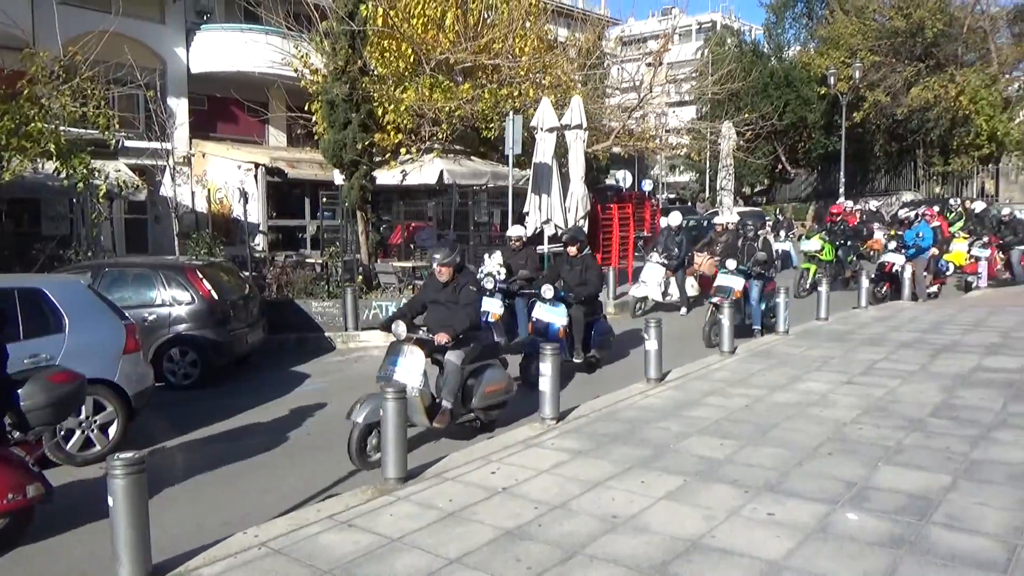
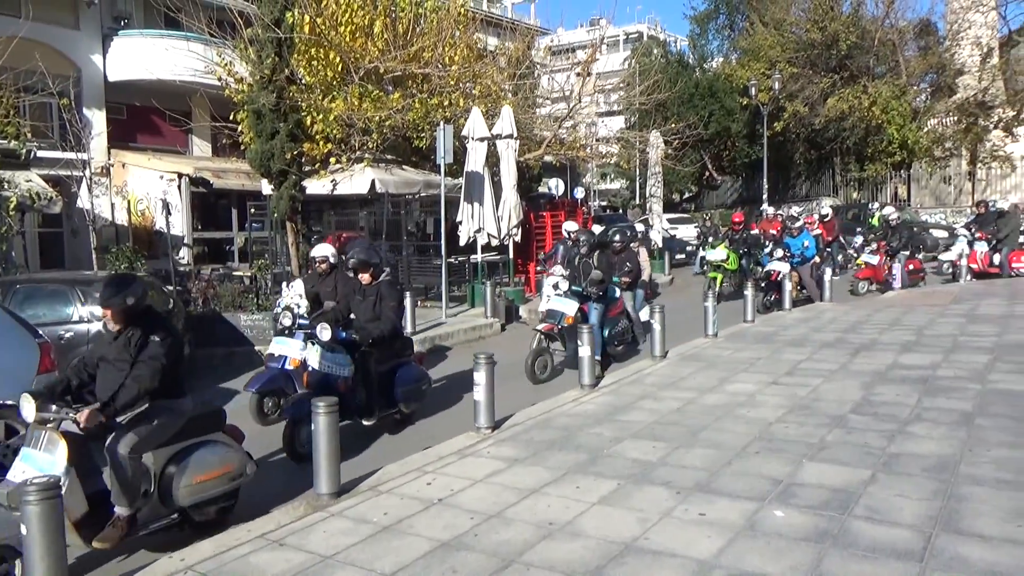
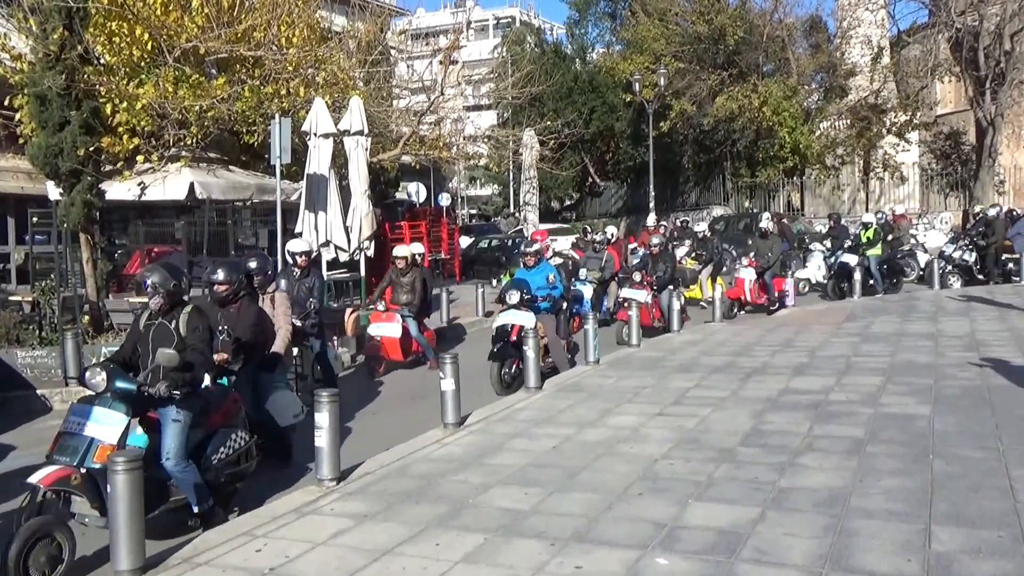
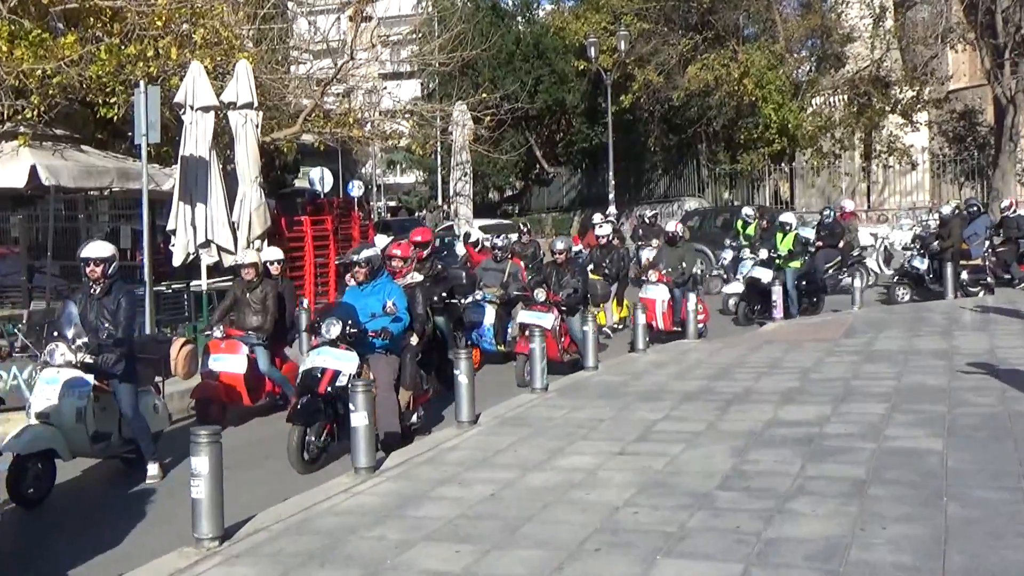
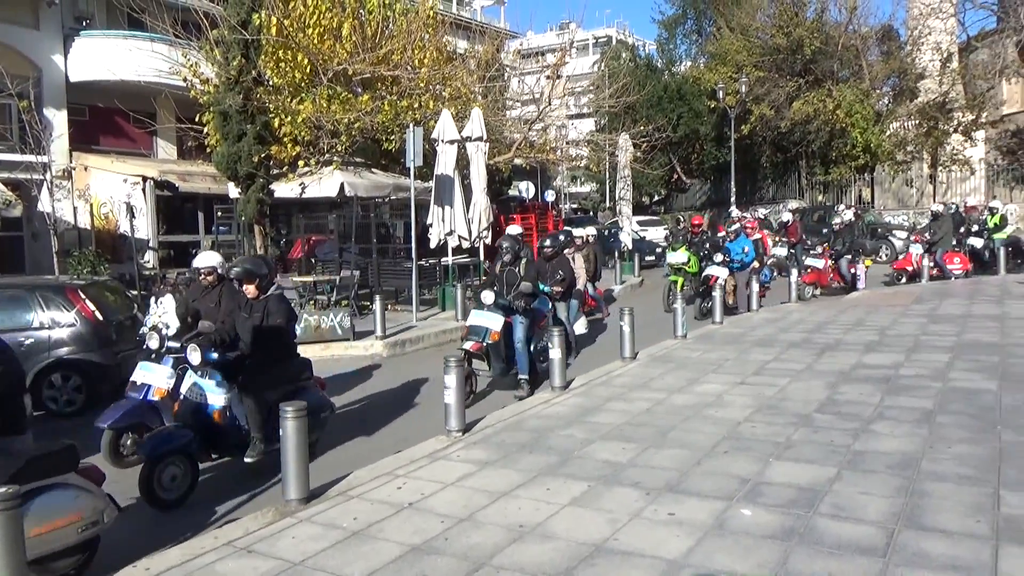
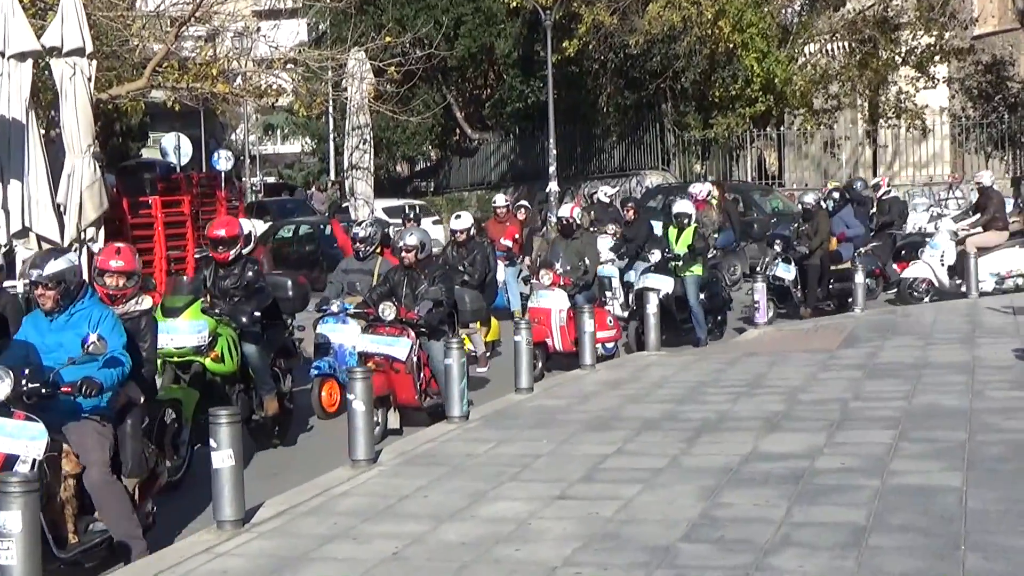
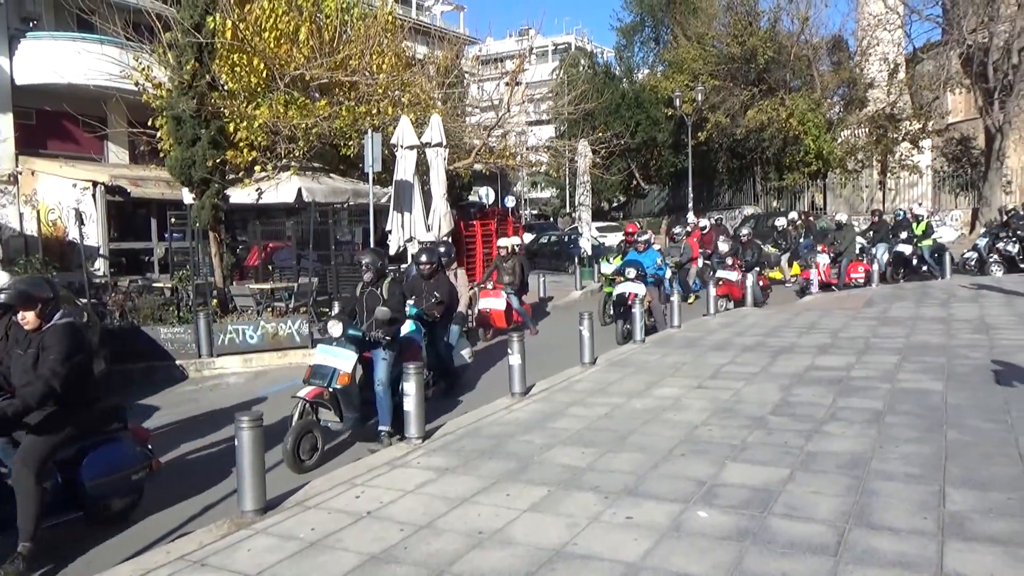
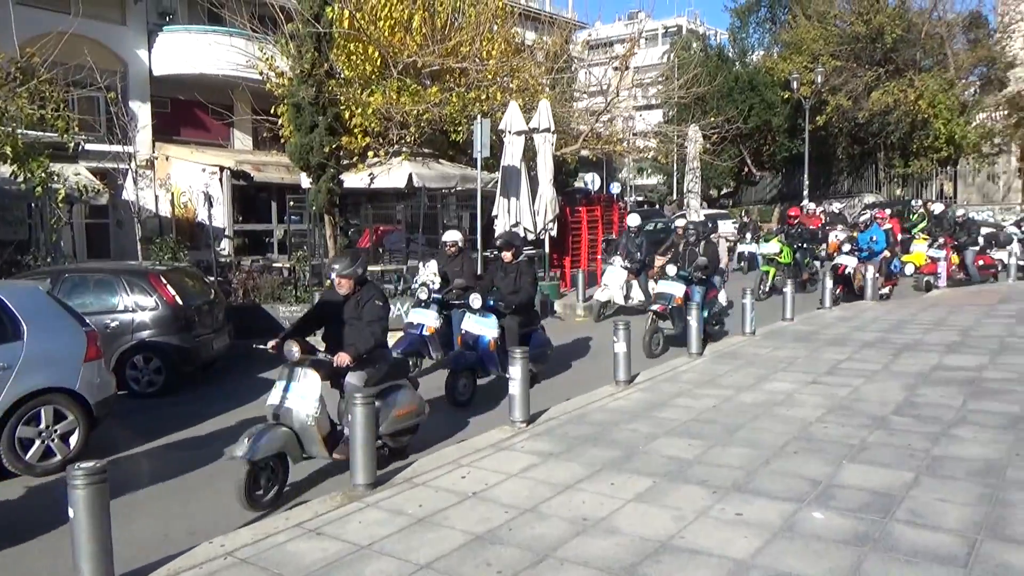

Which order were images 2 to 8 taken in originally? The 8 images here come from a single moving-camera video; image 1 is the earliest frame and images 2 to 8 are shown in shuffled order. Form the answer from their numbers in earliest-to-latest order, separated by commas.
8, 2, 5, 7, 3, 4, 6
